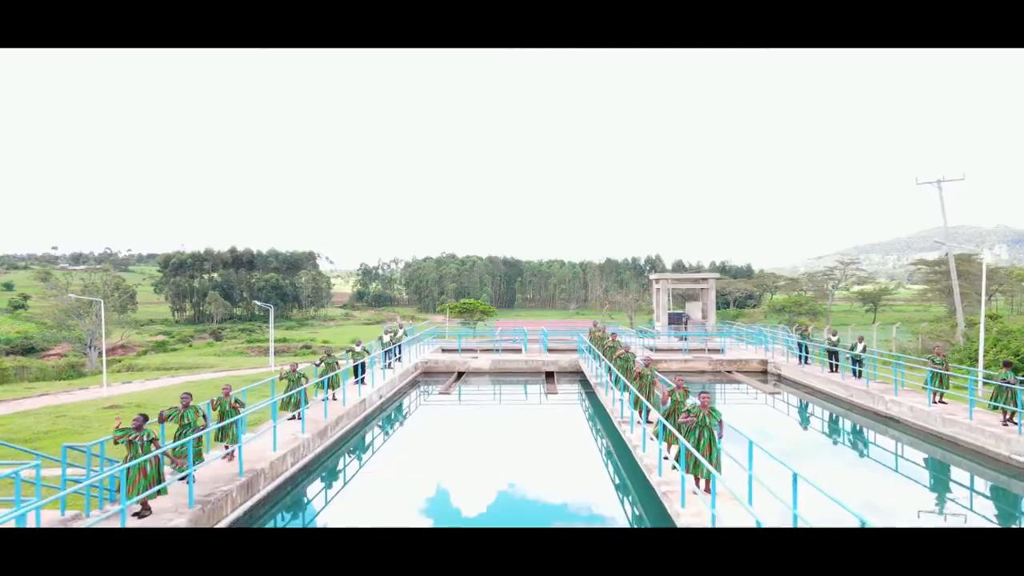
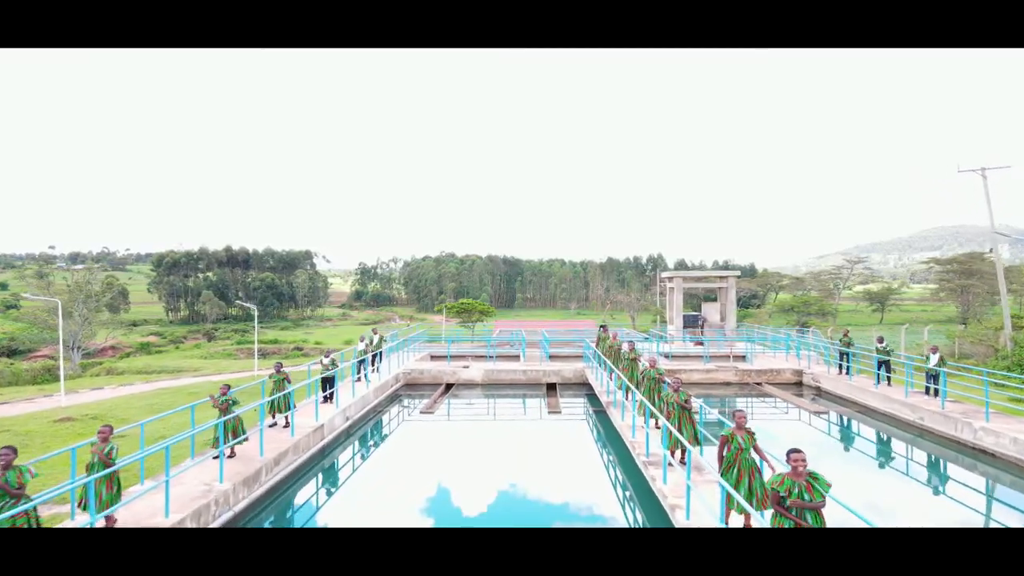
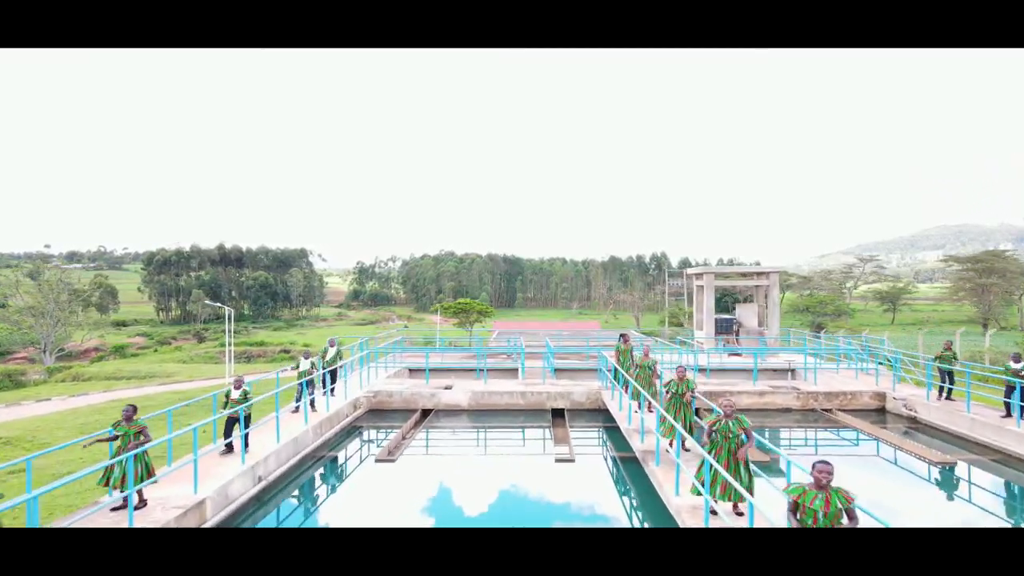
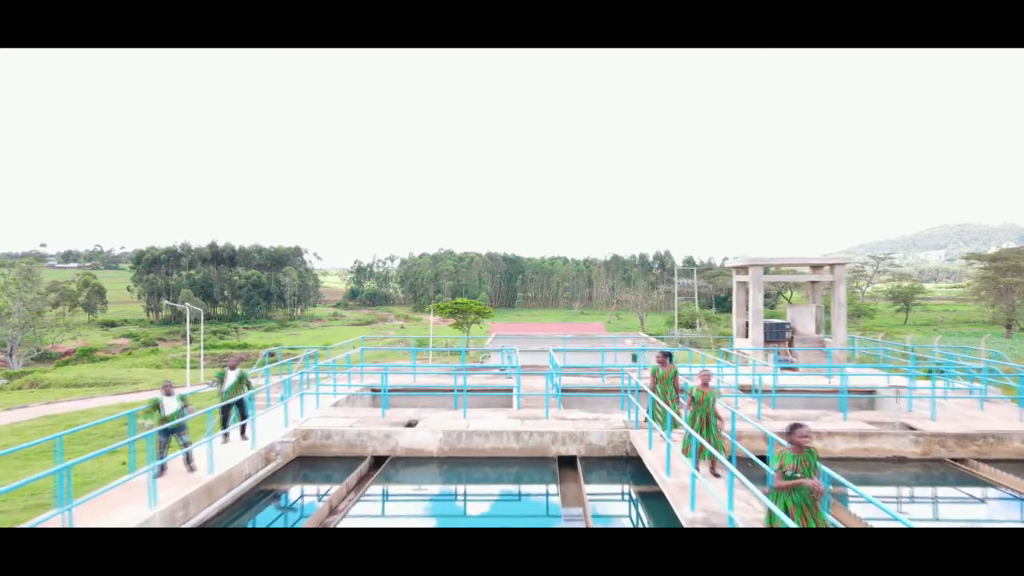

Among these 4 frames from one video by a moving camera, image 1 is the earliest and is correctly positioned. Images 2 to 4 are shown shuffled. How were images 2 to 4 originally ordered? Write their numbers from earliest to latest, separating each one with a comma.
2, 3, 4
